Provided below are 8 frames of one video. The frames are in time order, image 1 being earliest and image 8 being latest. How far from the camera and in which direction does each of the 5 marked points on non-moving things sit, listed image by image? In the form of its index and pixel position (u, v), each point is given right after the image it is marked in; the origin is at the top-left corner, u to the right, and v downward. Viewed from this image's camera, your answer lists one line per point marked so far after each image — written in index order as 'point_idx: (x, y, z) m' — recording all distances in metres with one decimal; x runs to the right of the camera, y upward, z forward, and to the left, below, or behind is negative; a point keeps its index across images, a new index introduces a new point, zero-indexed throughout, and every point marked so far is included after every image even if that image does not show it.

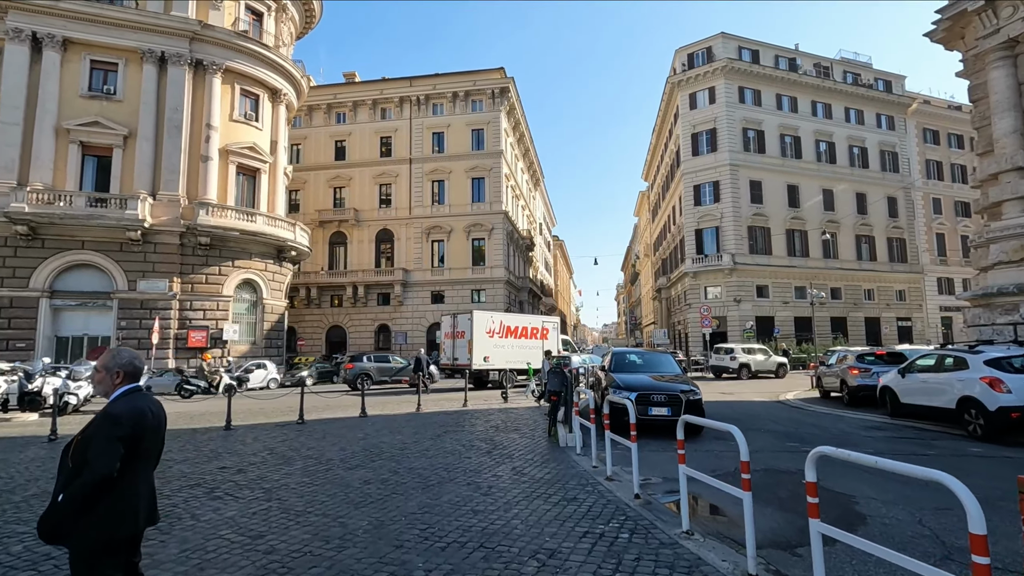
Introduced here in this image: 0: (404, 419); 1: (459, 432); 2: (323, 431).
0: (-2.4, -2.9, +11.7) m
1: (-0.9, -2.6, +9.8) m
2: (-3.7, -2.7, +10.3) m
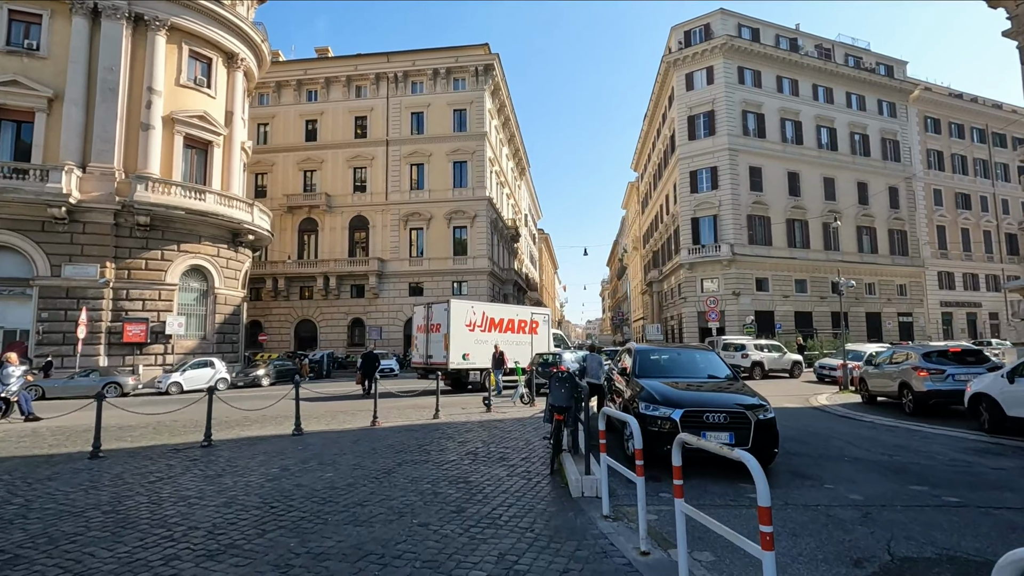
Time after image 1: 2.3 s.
0: (-2.7, -2.4, +8.7) m
1: (-1.1, -2.2, +6.9) m
2: (-3.9, -2.3, +7.2) m
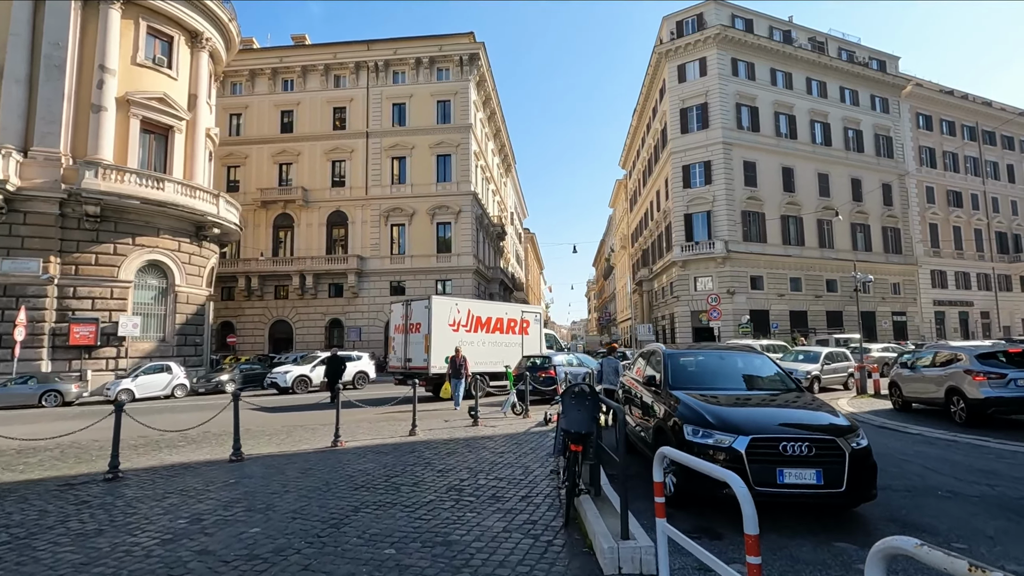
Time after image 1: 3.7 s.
0: (-2.7, -2.3, +6.9) m
1: (-1.1, -2.1, +5.1) m
2: (-3.9, -2.2, +5.4) m
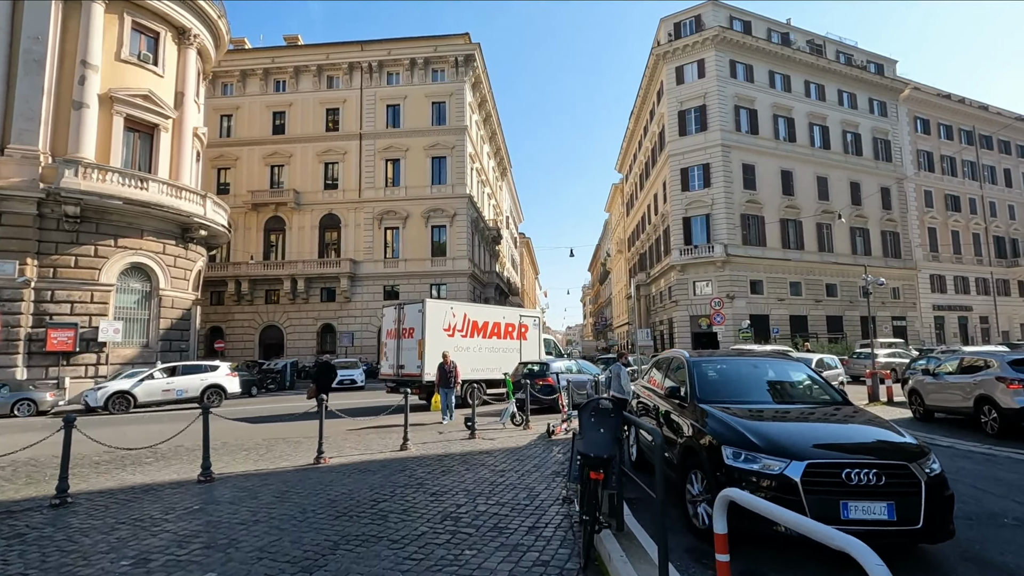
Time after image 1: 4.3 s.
0: (-2.7, -2.3, +6.1) m
1: (-1.1, -2.1, +4.4) m
2: (-3.9, -2.2, +4.6) m
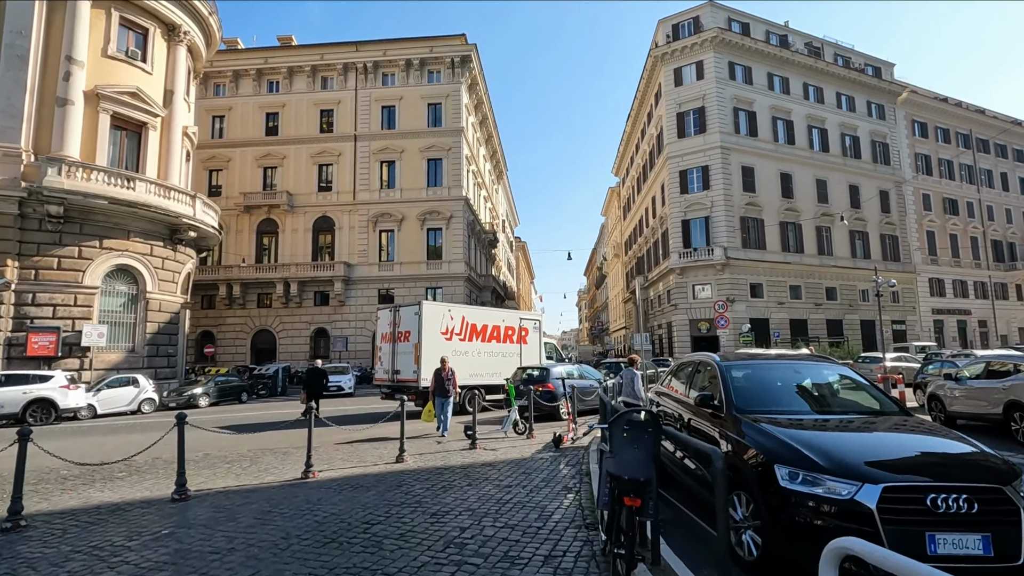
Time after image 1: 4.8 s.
0: (-2.6, -2.3, +5.5) m
1: (-1.0, -2.0, +3.8) m
2: (-3.8, -2.1, +4.0) m
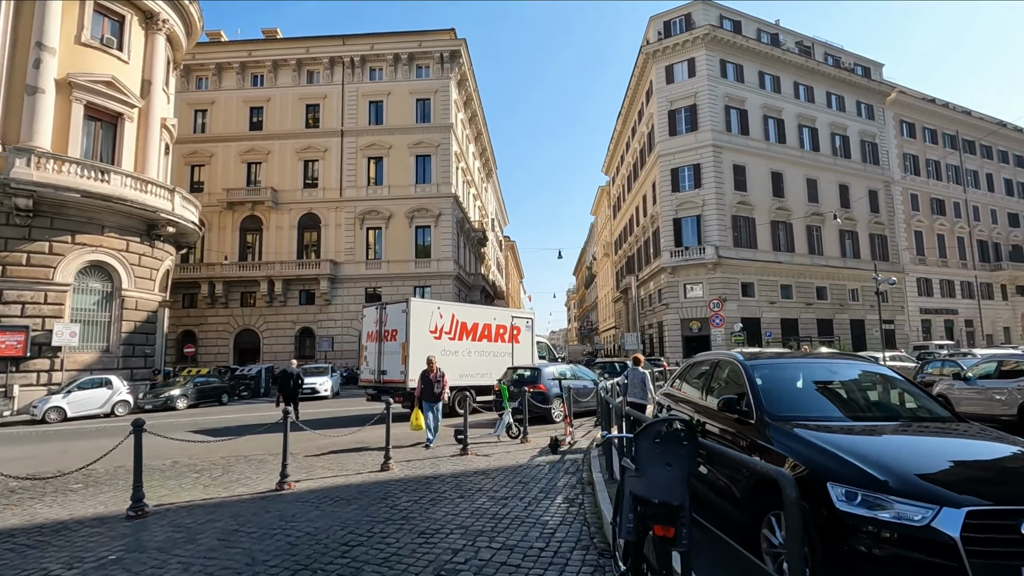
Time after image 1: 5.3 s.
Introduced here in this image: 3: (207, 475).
0: (-2.7, -2.2, +4.9) m
1: (-1.0, -1.9, +3.2) m
2: (-3.8, -2.0, +3.4) m
3: (-3.9, -2.4, +6.9) m
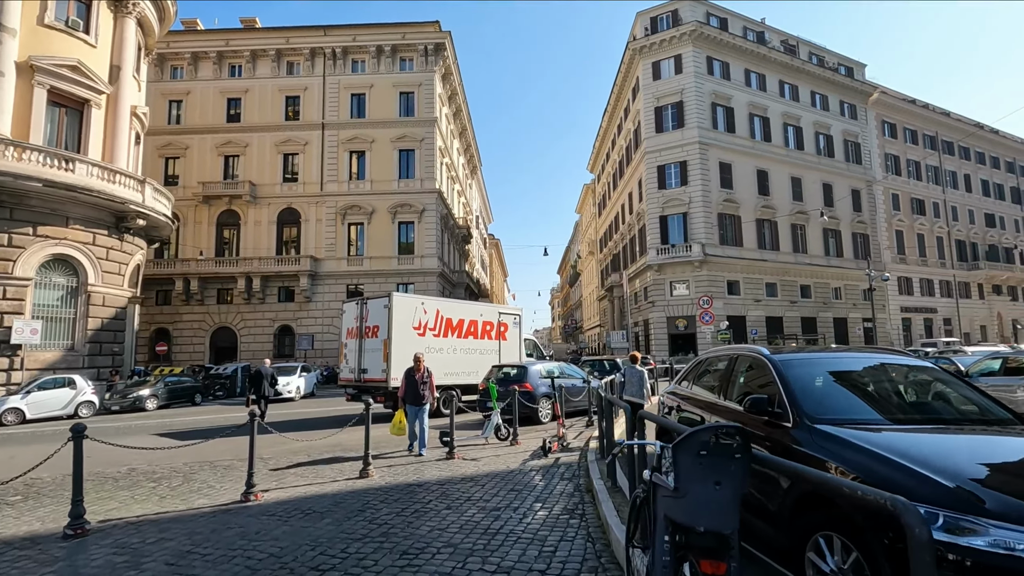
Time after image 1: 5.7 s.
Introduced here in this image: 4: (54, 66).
0: (-2.7, -2.1, +4.3) m
1: (-1.0, -1.8, +2.6) m
2: (-3.8, -1.9, +2.7) m
3: (-4.0, -2.3, +6.3) m
4: (-17.1, +8.3, +20.0) m
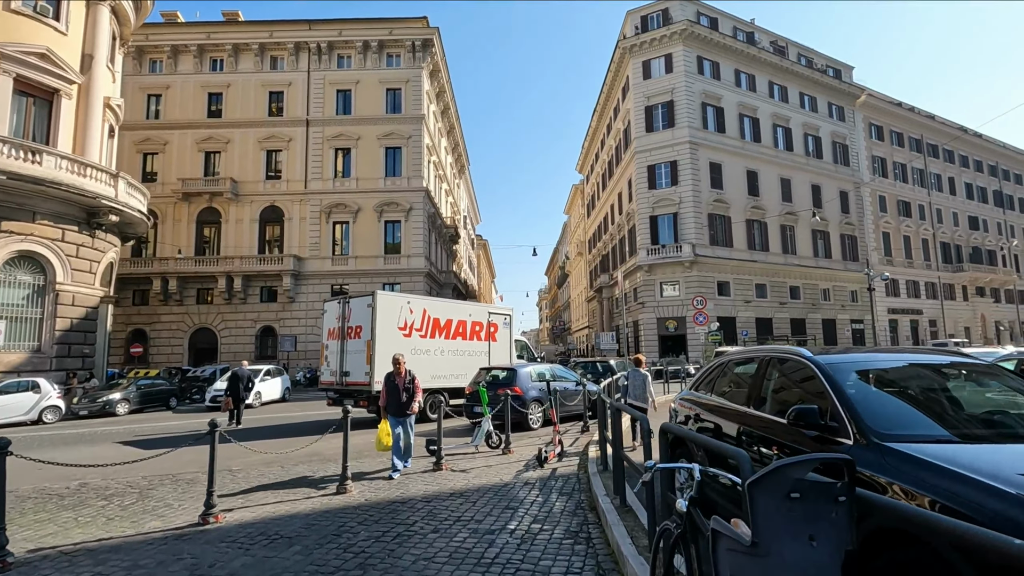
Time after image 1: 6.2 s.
0: (-2.7, -2.0, +3.6) m
1: (-1.0, -1.8, +2.0) m
2: (-3.8, -1.8, +2.0) m
3: (-4.1, -2.2, +5.6) m
4: (-17.4, +8.3, +19.0) m
